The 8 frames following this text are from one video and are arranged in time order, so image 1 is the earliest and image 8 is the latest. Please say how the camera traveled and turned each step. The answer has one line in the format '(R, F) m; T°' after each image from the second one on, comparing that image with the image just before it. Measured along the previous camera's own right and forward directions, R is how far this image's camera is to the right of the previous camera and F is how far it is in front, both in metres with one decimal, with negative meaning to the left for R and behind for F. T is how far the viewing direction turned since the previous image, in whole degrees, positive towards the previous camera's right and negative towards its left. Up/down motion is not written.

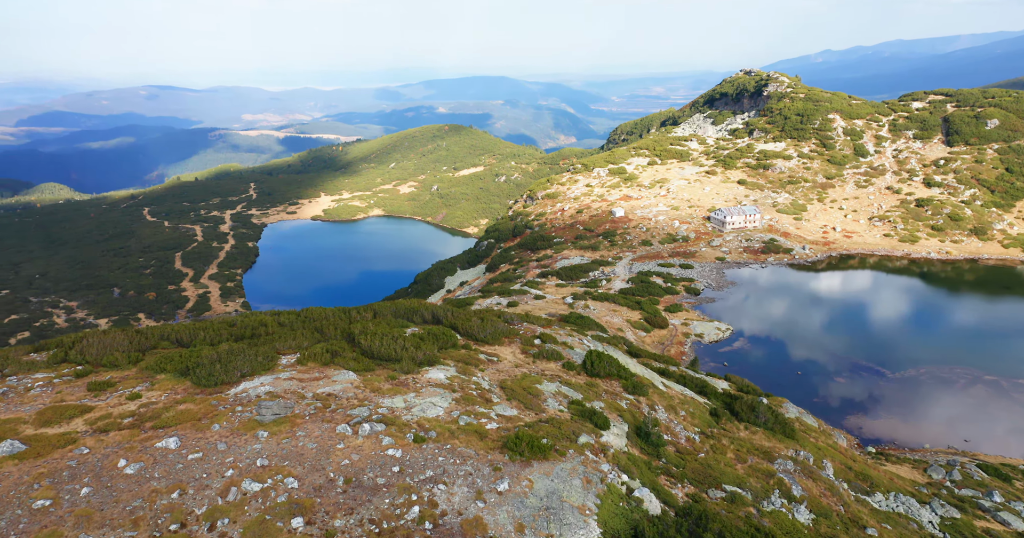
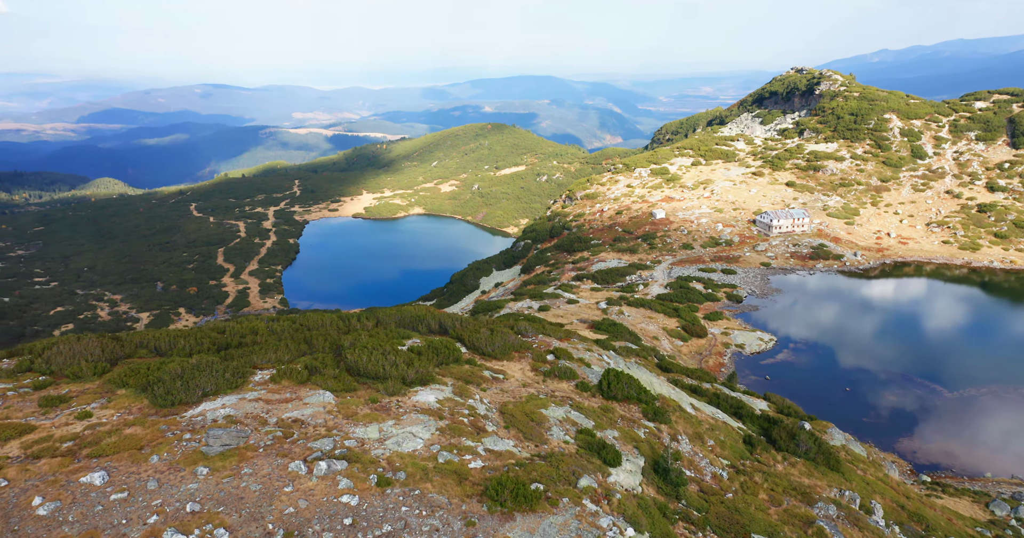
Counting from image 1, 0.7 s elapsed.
(+0.7, +1.3) m; -4°
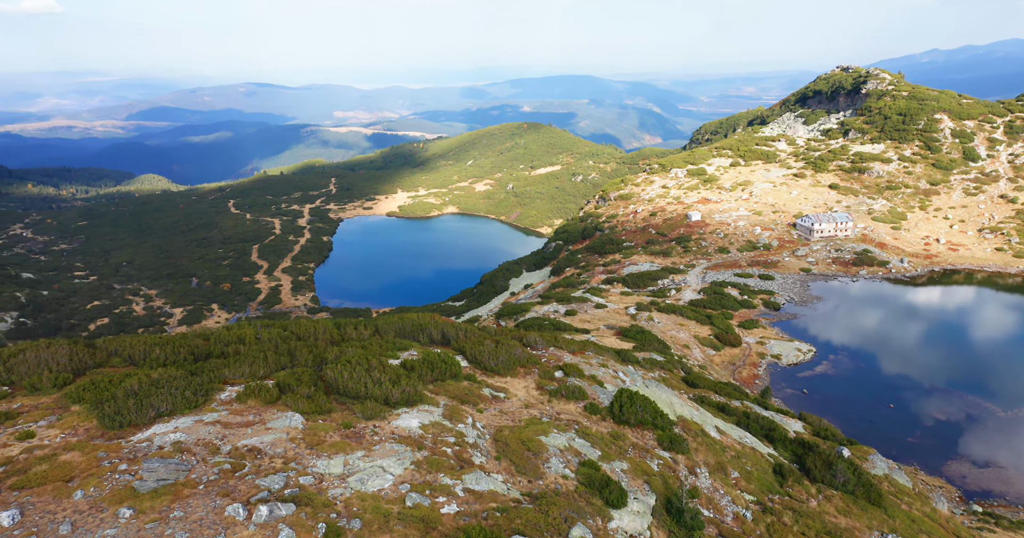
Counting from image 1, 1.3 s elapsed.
(+0.6, +1.2) m; -3°
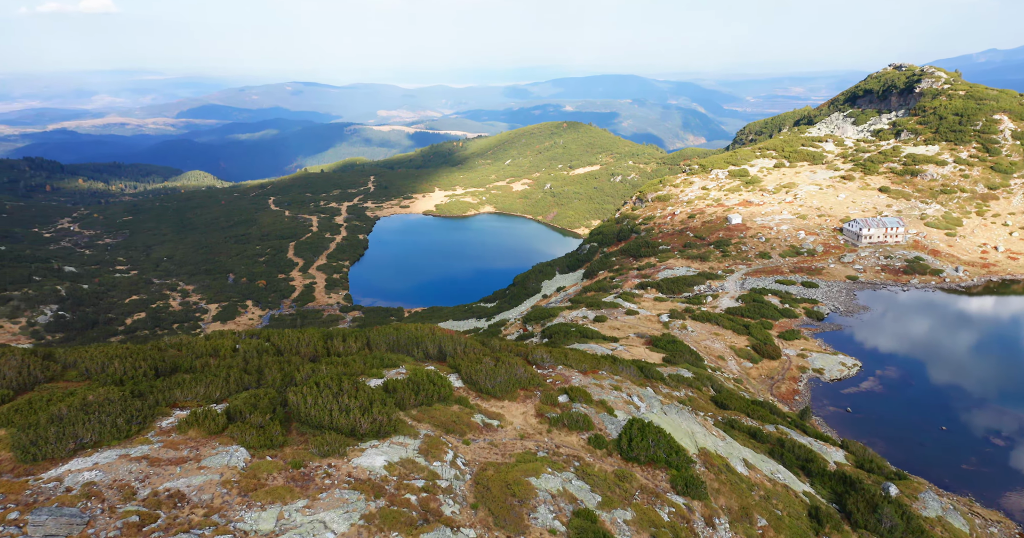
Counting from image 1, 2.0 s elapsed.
(+0.7, +1.4) m; -4°
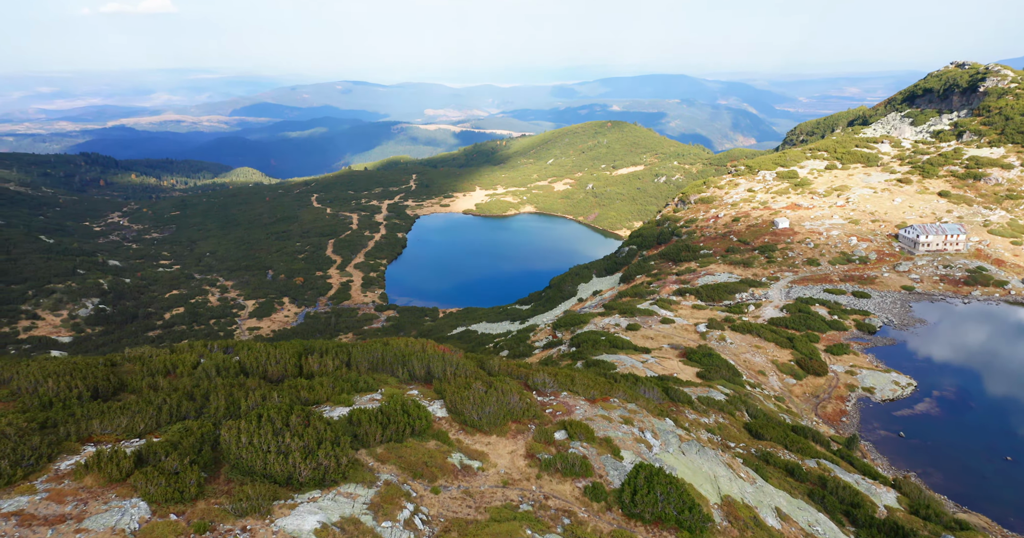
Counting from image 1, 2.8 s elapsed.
(+0.9, +1.6) m; -4°
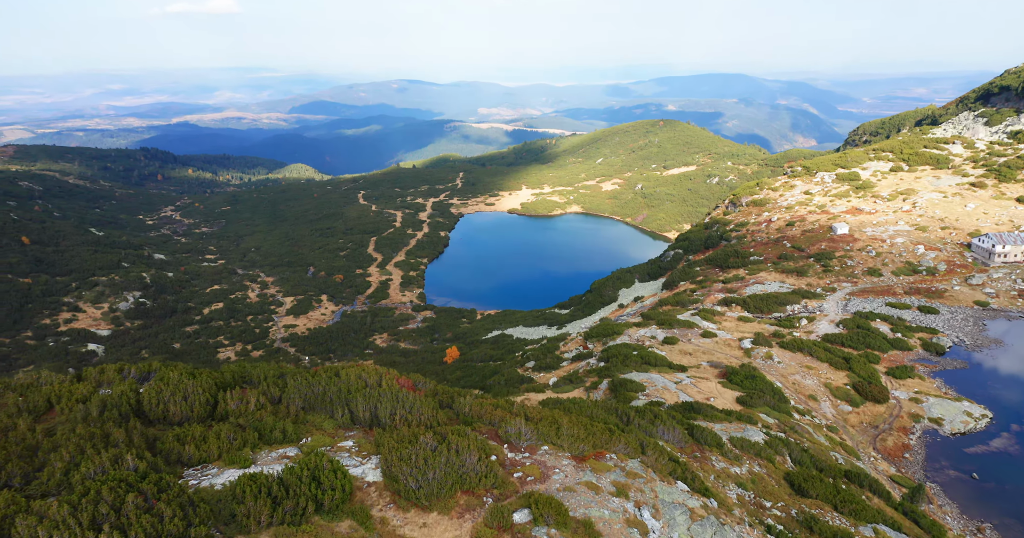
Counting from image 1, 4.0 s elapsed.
(+1.2, +2.3) m; -5°
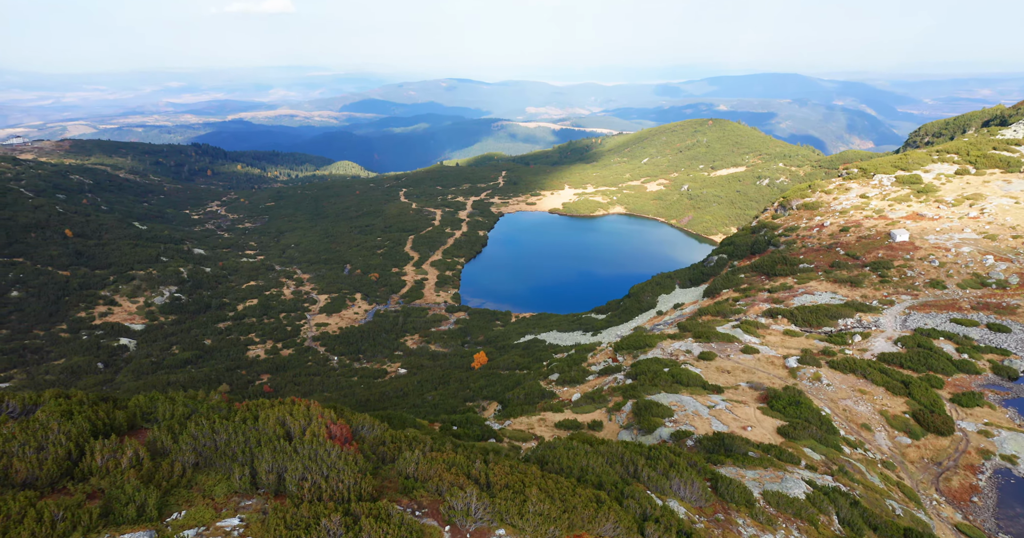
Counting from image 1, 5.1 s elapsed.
(+1.0, +2.1) m; -4°
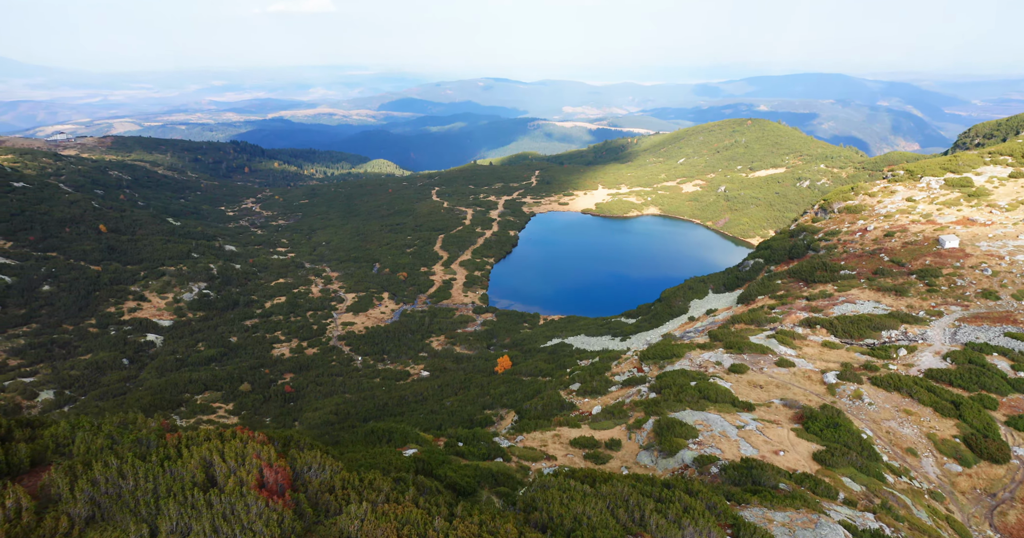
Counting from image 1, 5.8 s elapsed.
(+0.6, +1.3) m; -3°
